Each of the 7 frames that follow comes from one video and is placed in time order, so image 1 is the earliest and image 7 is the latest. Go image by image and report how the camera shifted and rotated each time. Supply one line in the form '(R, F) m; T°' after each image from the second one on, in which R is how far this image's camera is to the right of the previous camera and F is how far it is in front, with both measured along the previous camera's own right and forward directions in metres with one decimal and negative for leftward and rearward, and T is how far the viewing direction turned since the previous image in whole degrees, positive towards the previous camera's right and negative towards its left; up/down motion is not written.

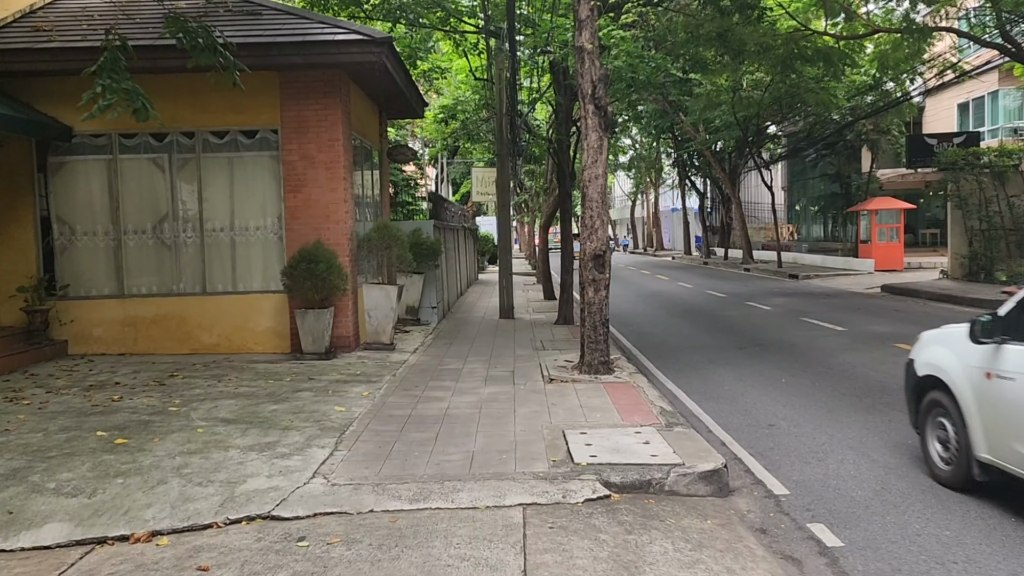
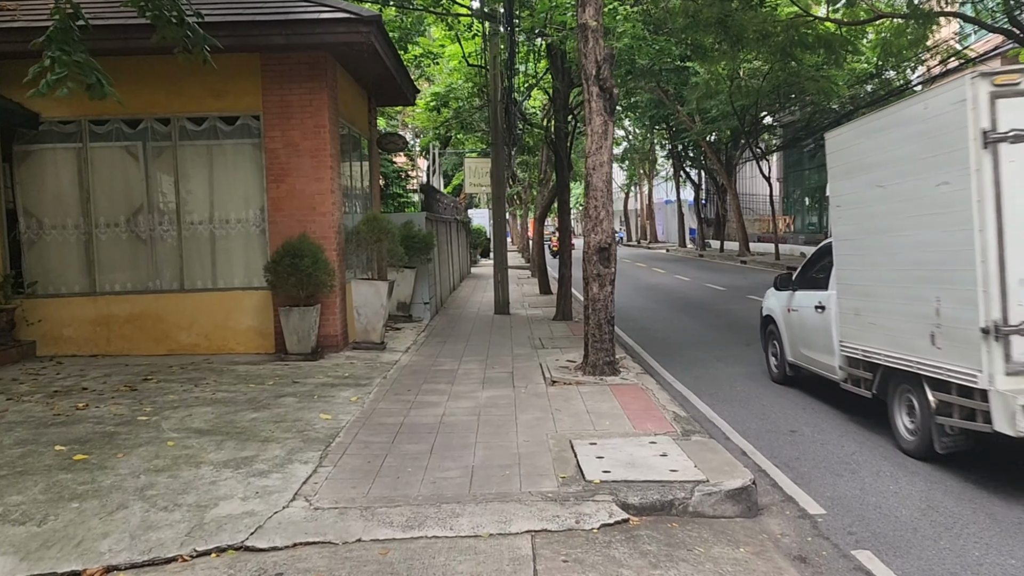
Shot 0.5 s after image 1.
(-0.1, +0.6) m; +1°
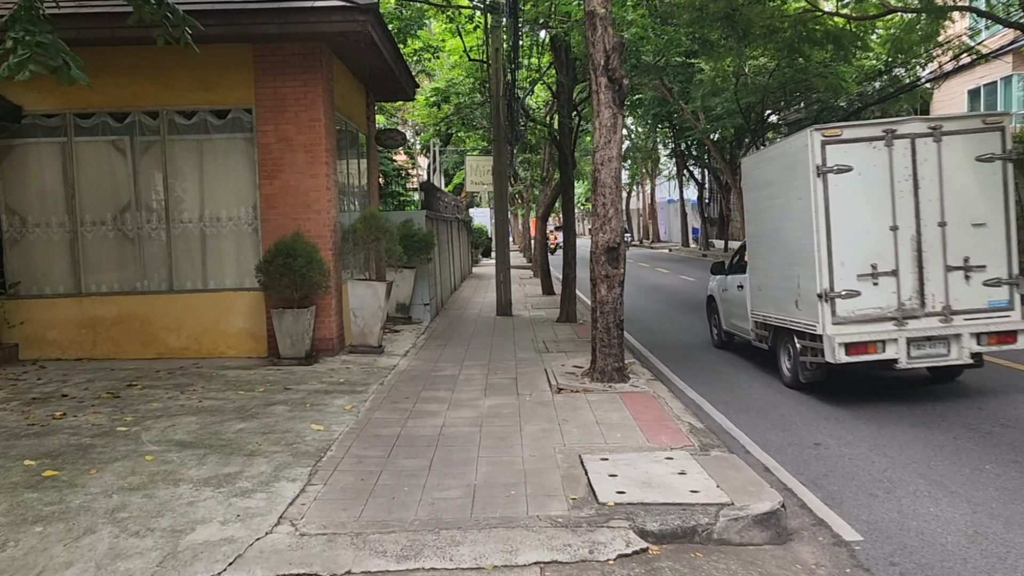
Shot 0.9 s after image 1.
(0.0, +0.4) m; 0°
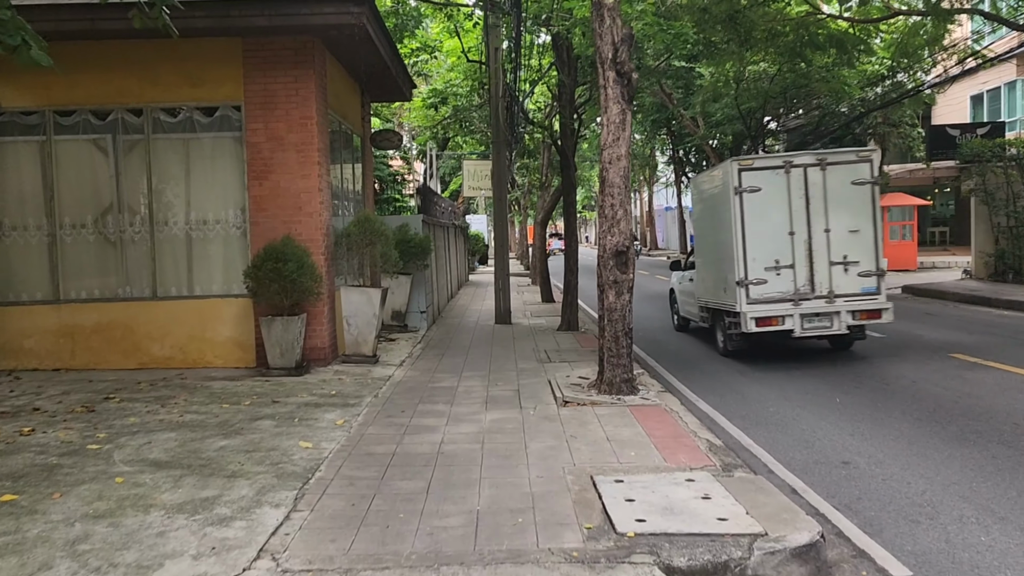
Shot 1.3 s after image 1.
(-0.1, +0.5) m; 0°
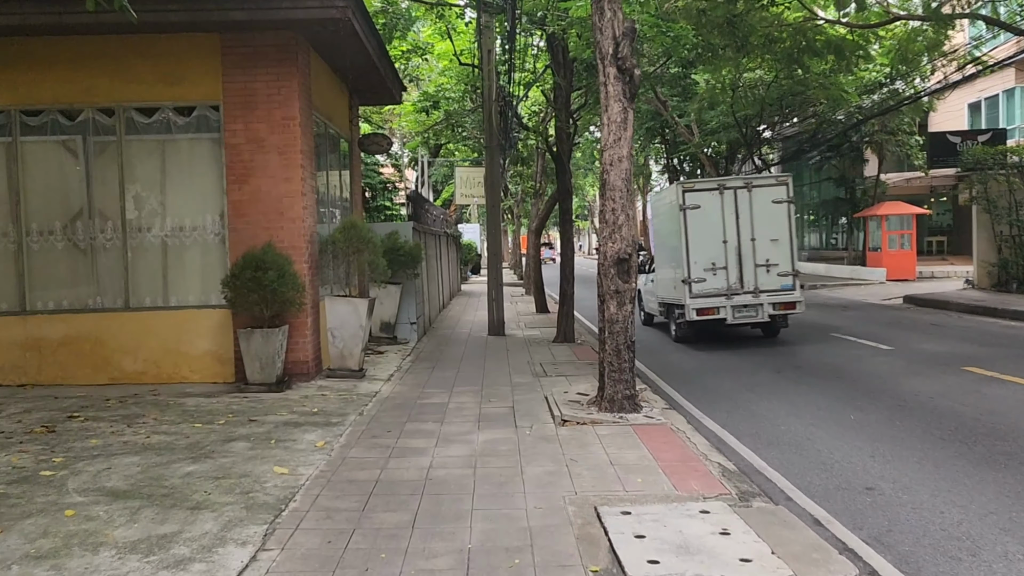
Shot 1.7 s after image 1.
(0.0, +0.5) m; +1°
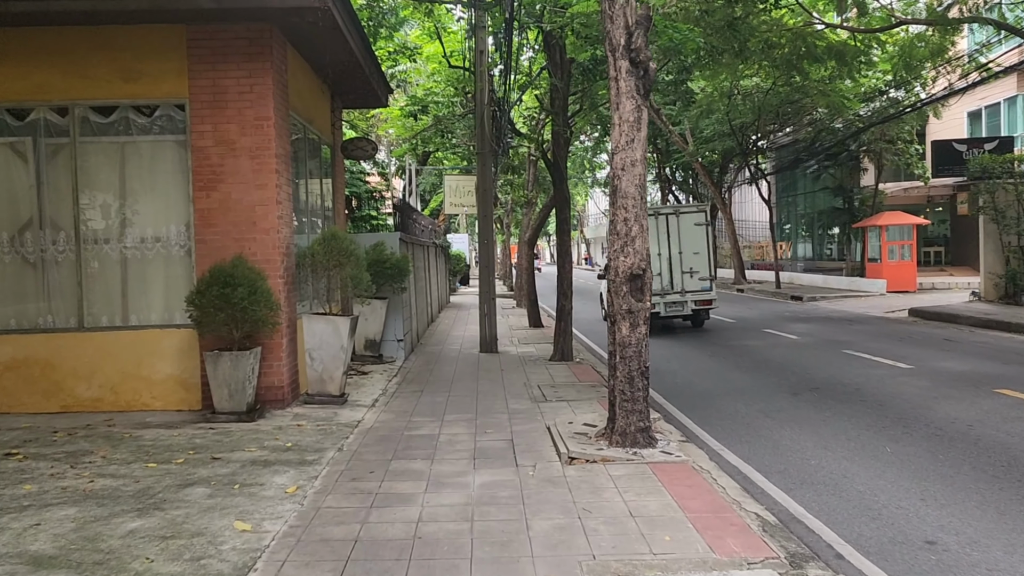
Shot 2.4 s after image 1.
(-0.1, +0.8) m; +1°
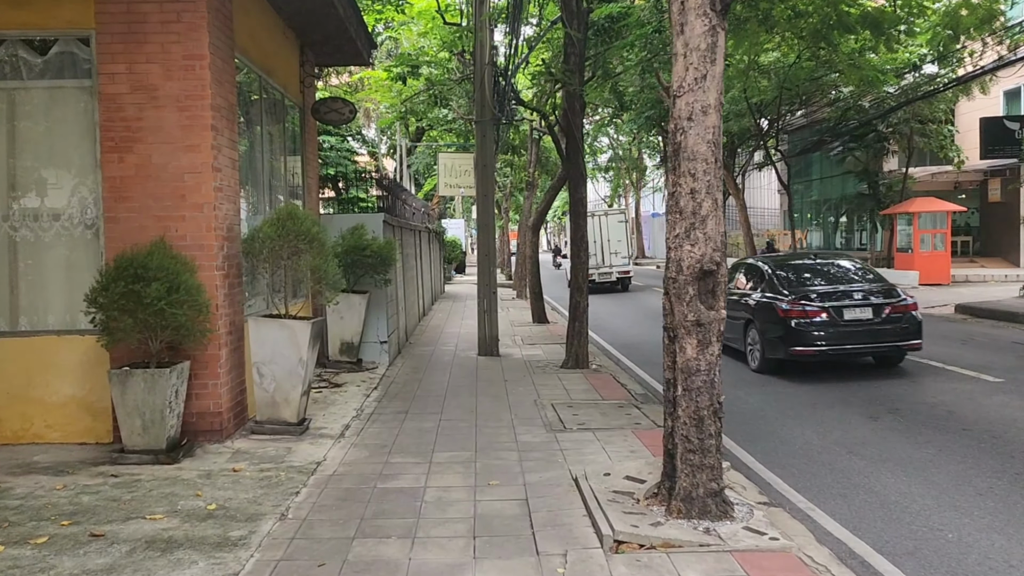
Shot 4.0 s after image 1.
(-0.1, +1.9) m; 0°
